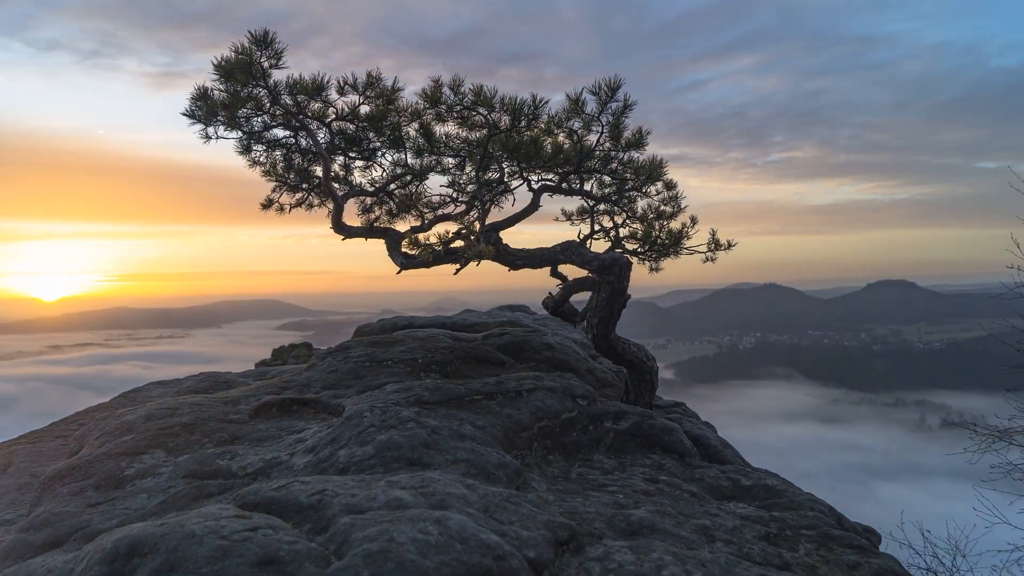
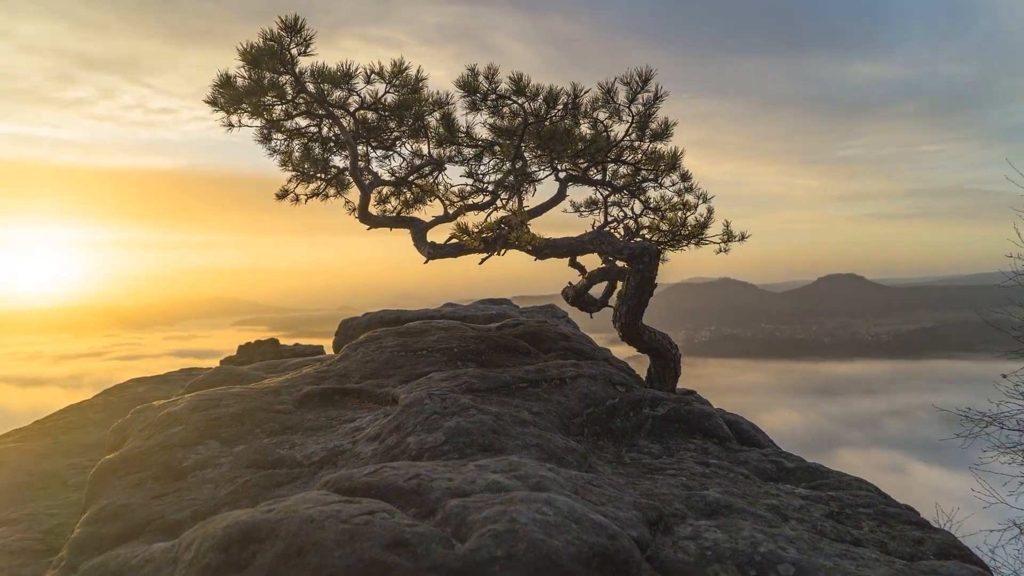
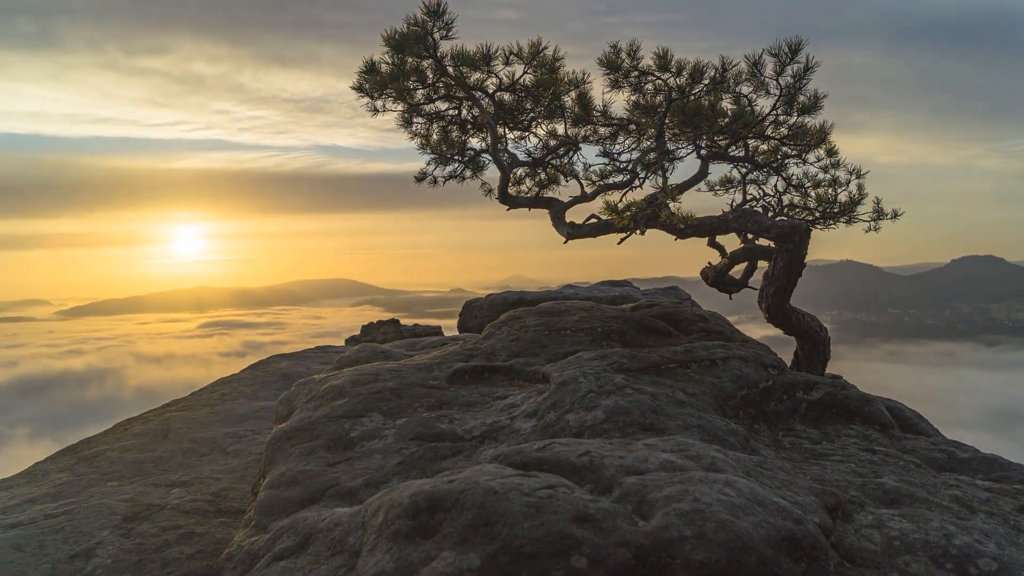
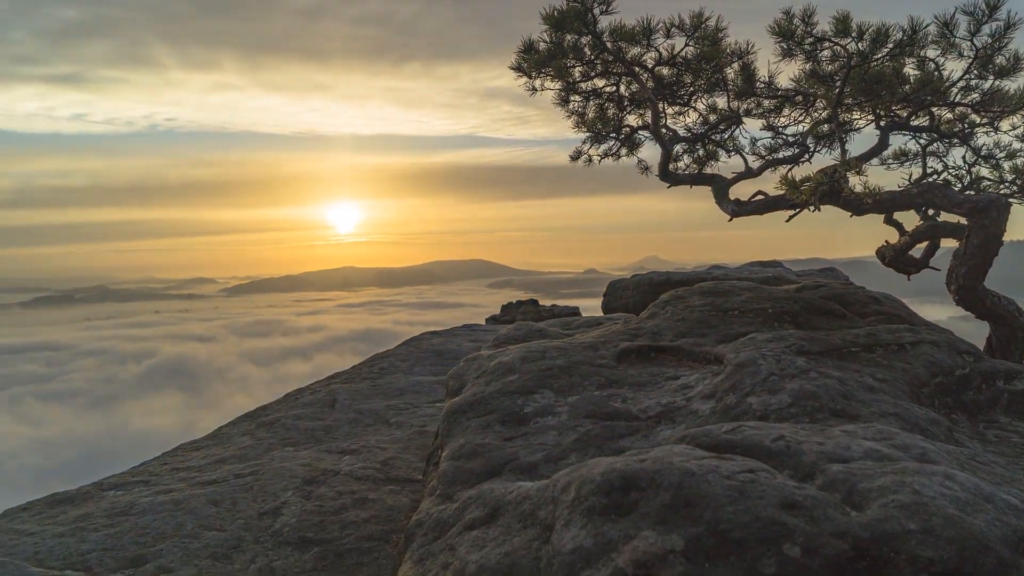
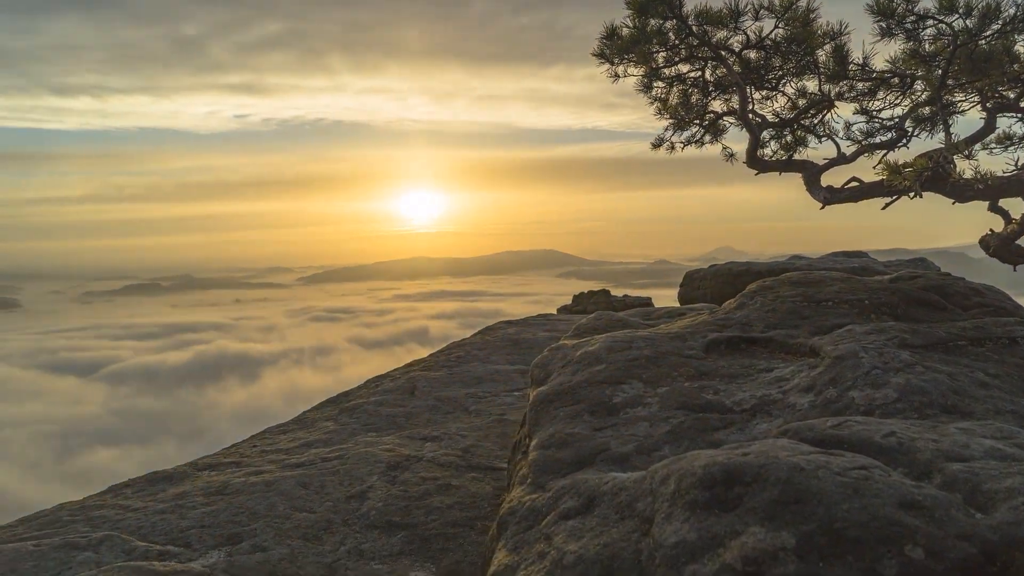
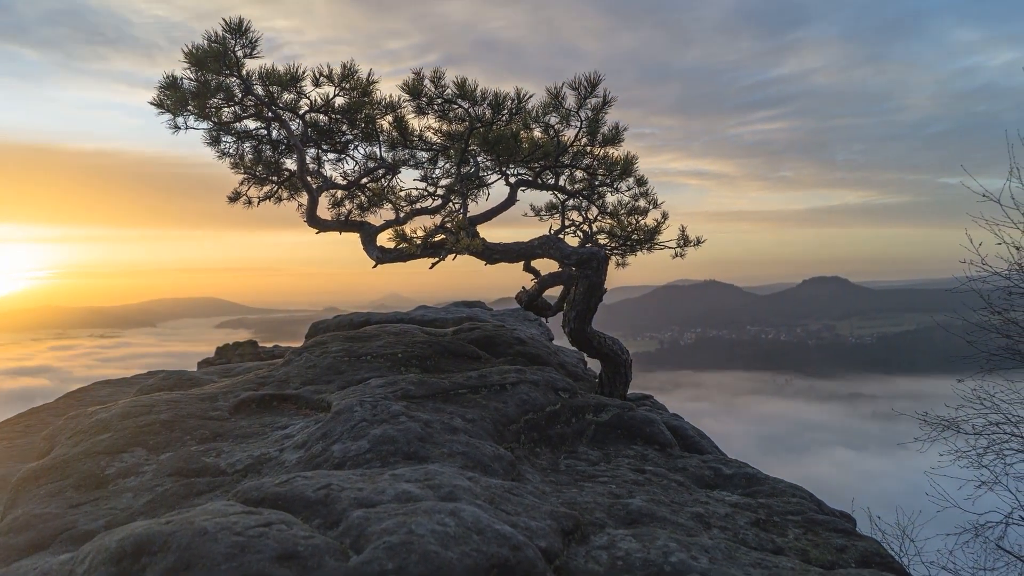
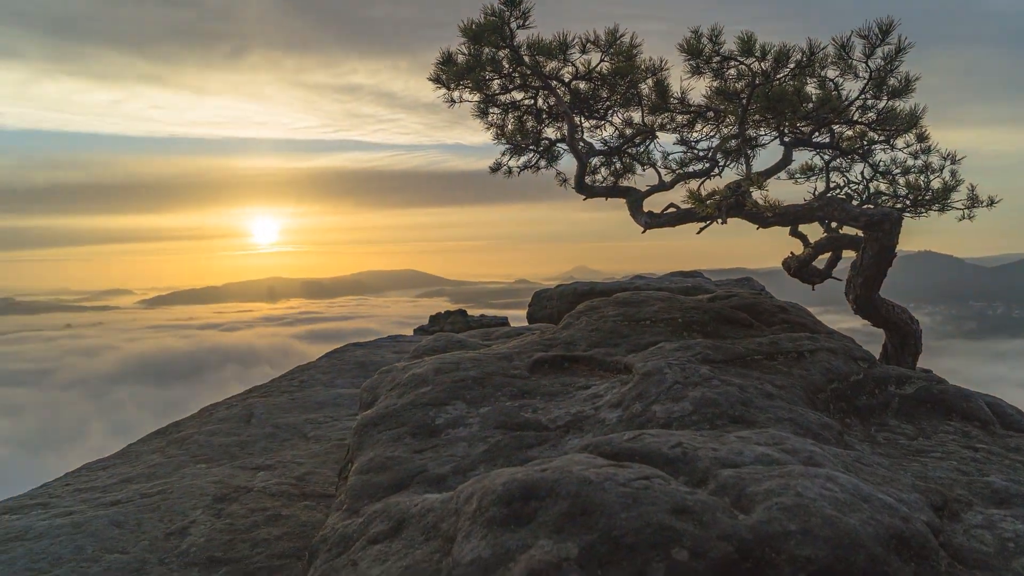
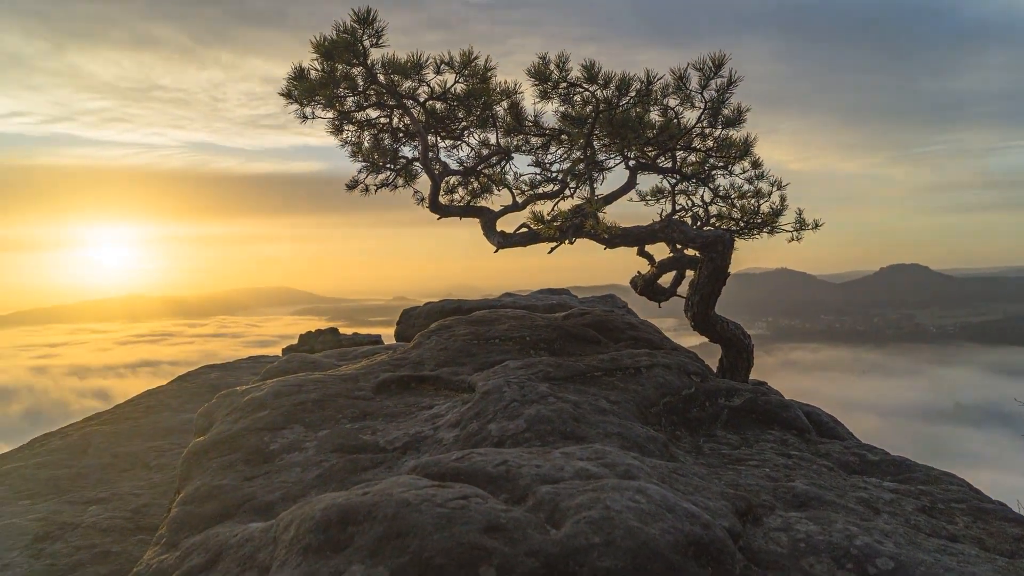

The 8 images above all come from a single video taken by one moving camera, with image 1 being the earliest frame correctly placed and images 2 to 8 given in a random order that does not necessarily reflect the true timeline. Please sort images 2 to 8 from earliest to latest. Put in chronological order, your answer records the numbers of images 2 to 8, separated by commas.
6, 2, 8, 3, 7, 4, 5
